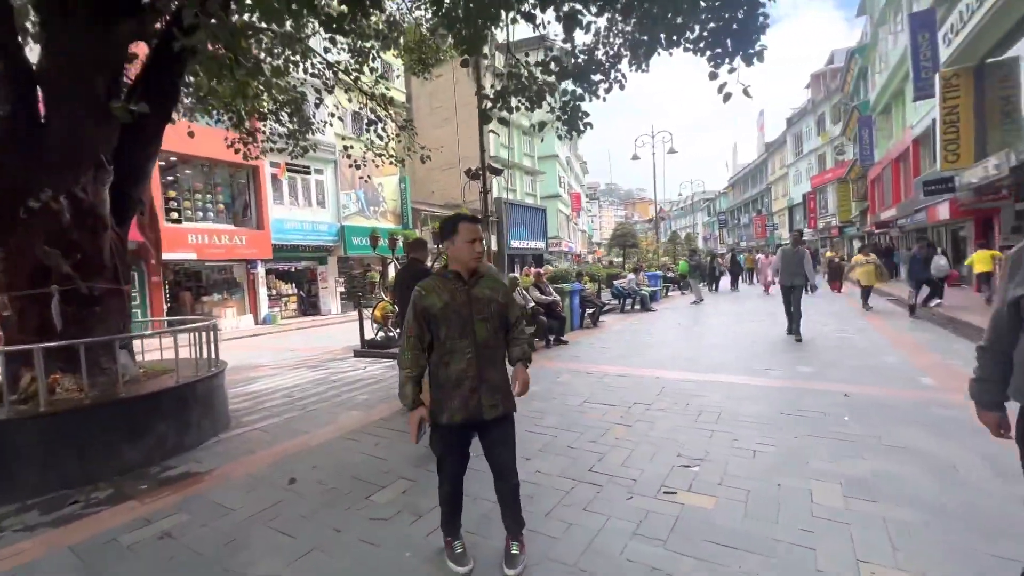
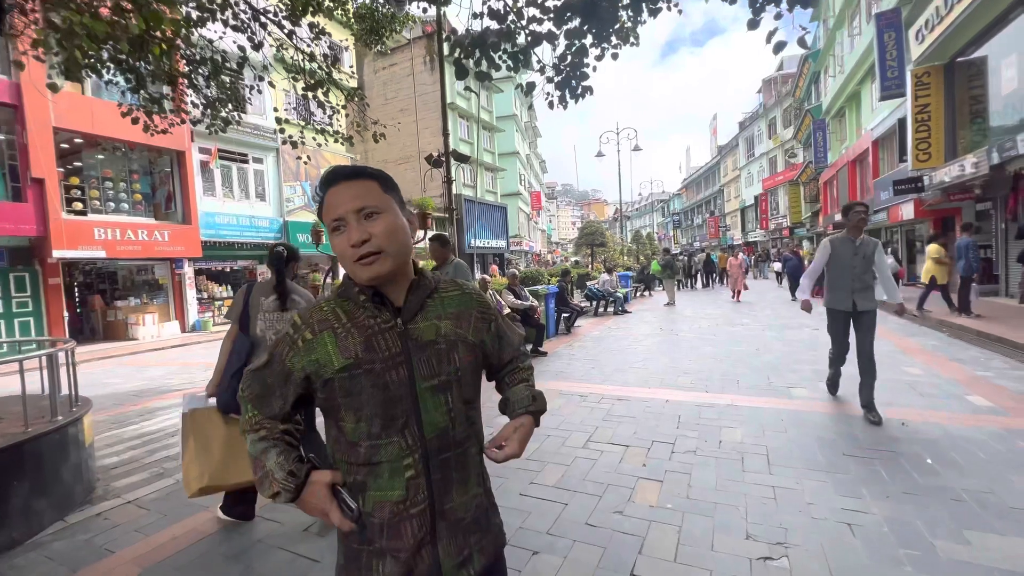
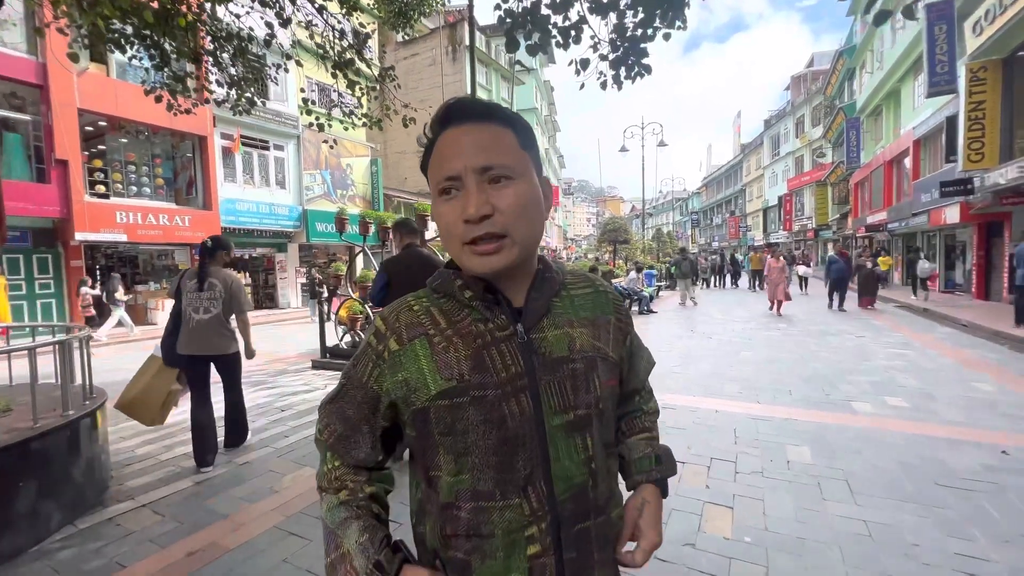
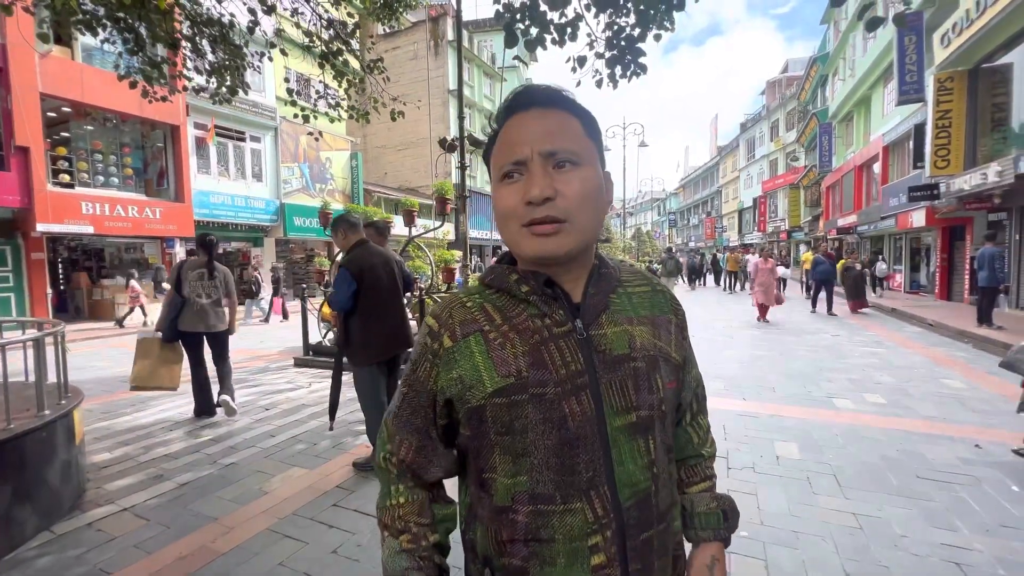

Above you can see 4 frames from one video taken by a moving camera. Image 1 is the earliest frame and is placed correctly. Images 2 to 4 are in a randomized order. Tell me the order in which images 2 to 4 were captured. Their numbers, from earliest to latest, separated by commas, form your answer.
2, 3, 4
